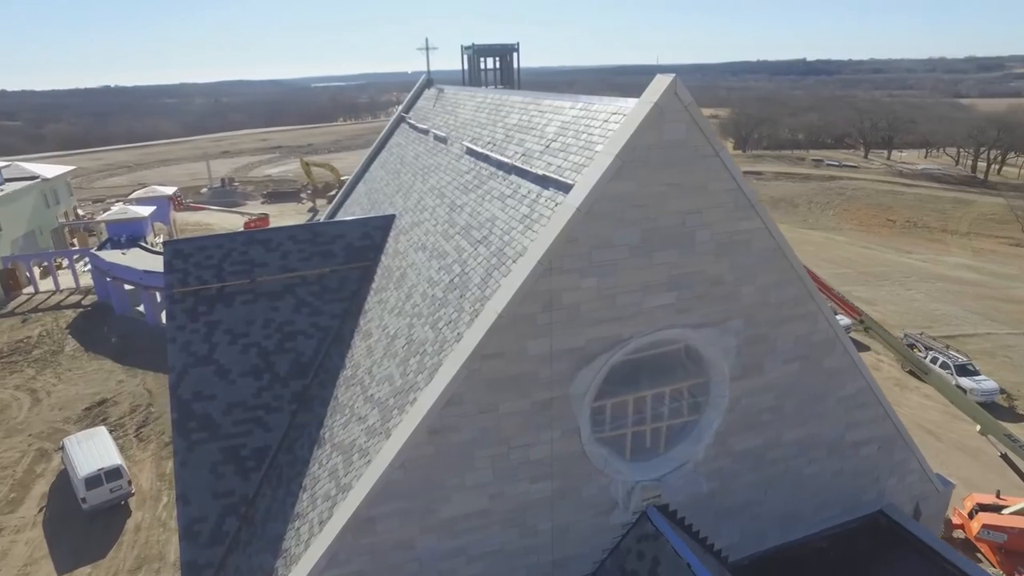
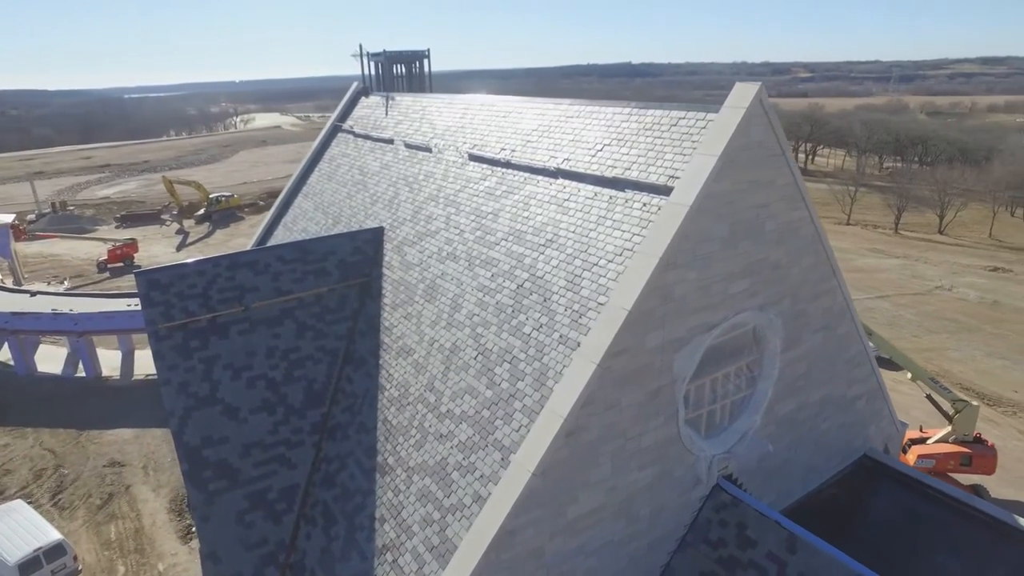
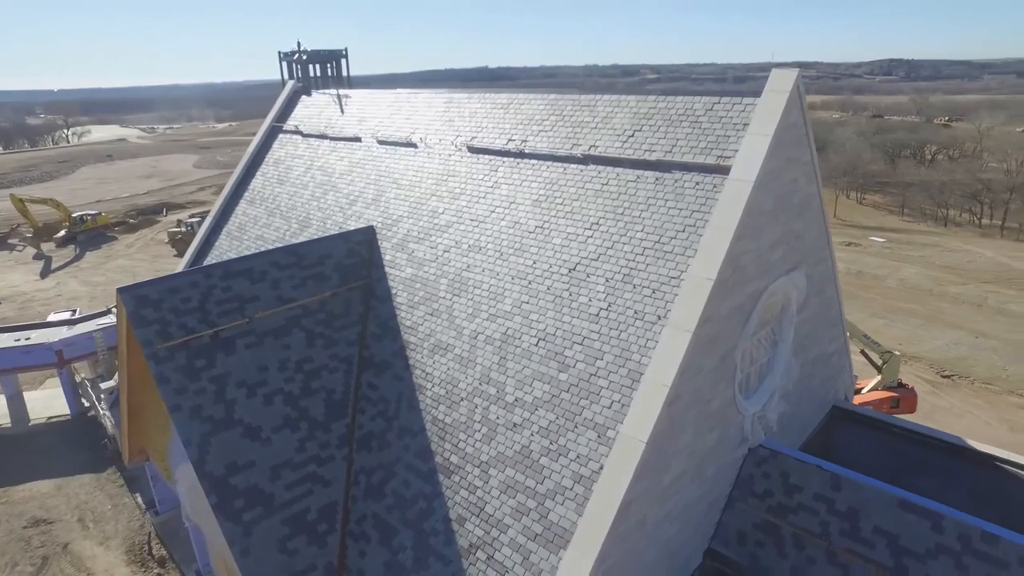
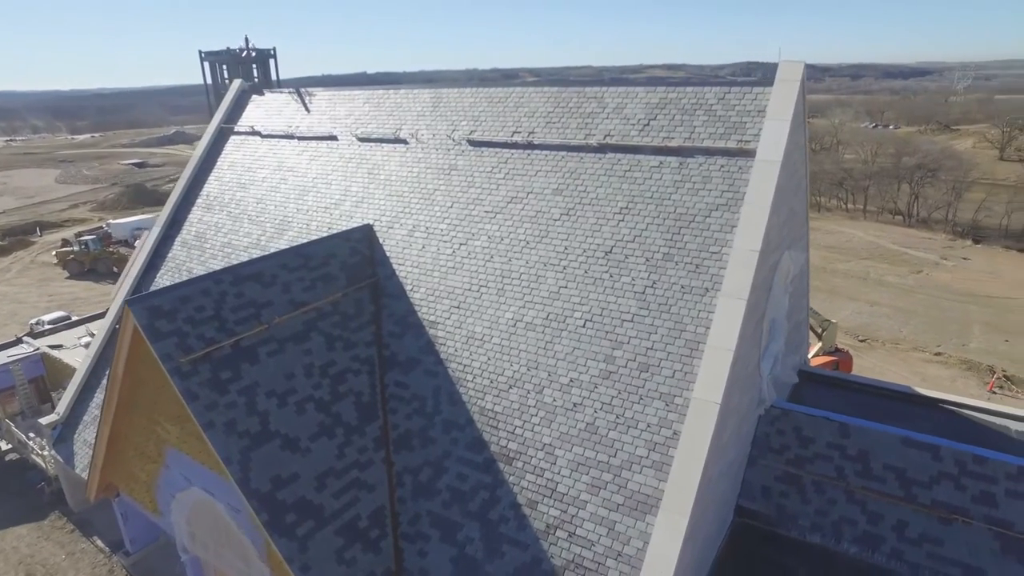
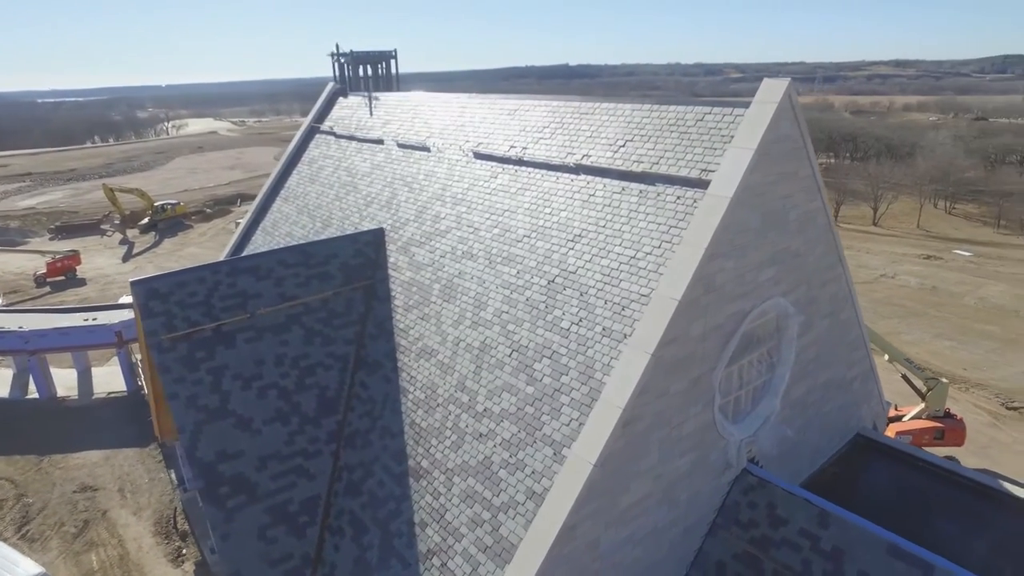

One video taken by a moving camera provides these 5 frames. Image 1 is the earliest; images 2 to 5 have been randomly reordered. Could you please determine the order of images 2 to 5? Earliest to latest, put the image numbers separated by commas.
2, 5, 3, 4
